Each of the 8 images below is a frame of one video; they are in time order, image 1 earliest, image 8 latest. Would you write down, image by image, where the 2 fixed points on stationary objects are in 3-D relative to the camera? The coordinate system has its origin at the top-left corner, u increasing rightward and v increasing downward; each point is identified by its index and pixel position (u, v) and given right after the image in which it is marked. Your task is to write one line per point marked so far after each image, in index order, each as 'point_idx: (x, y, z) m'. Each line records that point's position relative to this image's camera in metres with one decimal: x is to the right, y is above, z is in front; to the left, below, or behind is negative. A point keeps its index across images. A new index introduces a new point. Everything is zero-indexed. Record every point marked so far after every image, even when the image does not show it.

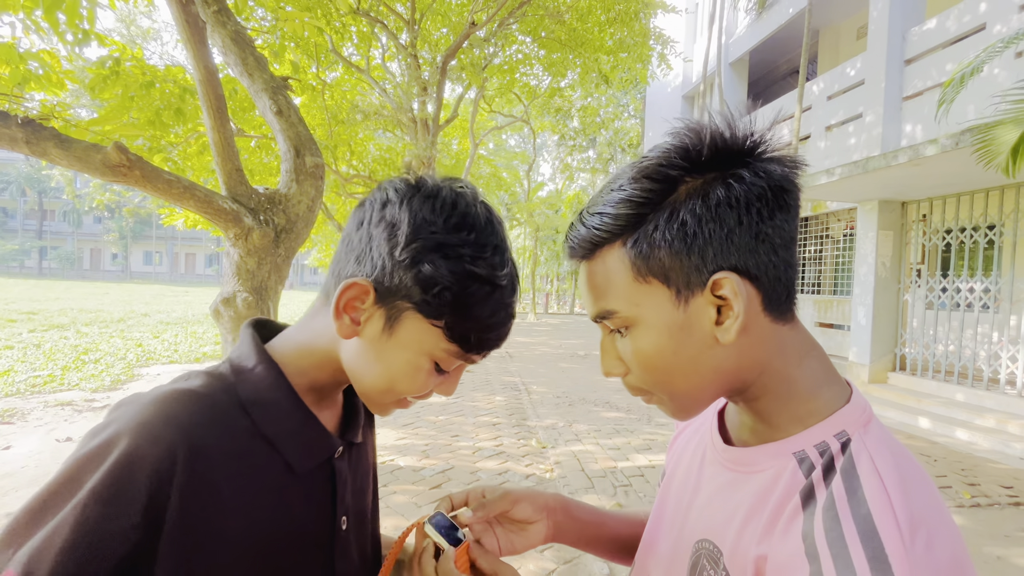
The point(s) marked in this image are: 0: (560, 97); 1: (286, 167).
0: (+1.1, +4.4, +10.4) m
1: (-1.8, +0.9, +3.6) m
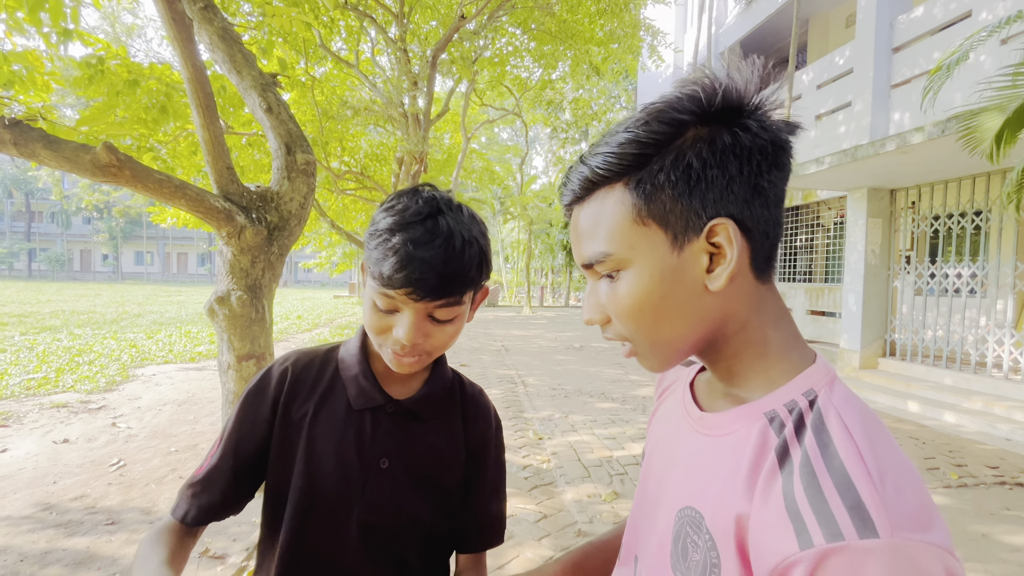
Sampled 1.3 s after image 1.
0: (+0.9, +4.5, +10.4) m
1: (-1.8, +1.0, +3.6) m
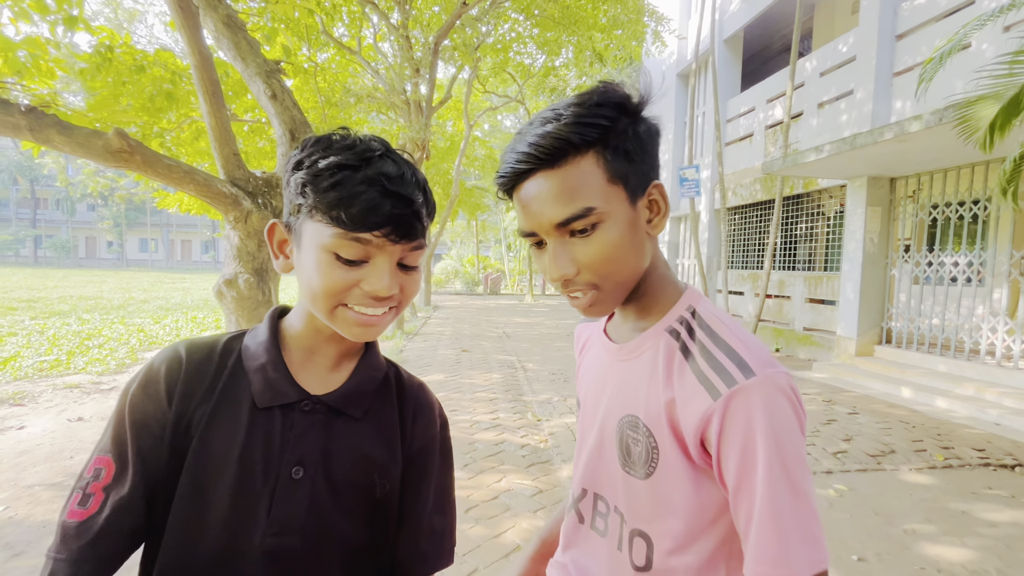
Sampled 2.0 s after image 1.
0: (+1.0, +4.8, +10.3) m
1: (-1.8, +1.1, +3.7) m
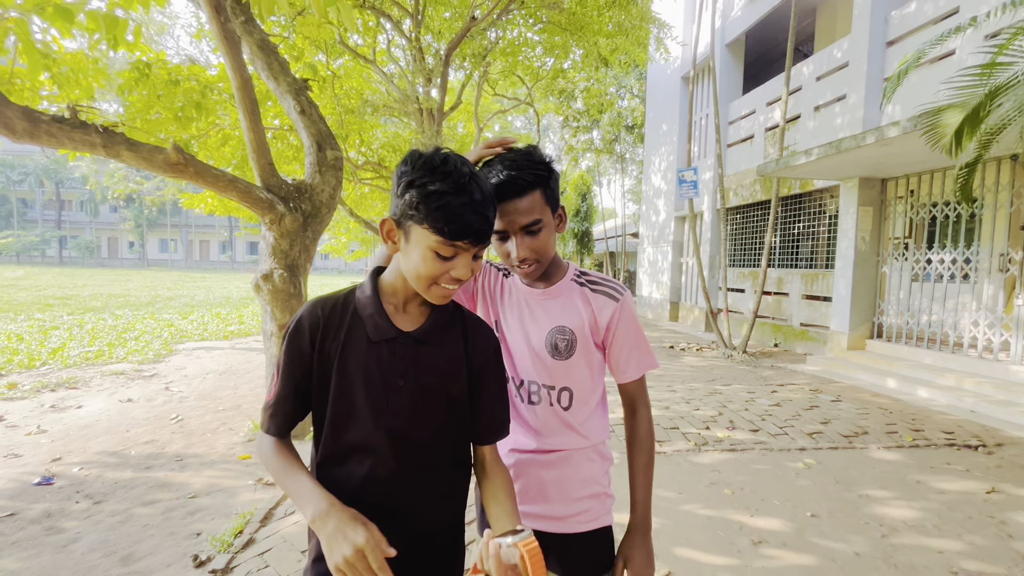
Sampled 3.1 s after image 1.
0: (+1.2, +4.9, +10.7) m
1: (-1.8, +1.1, +4.1) m
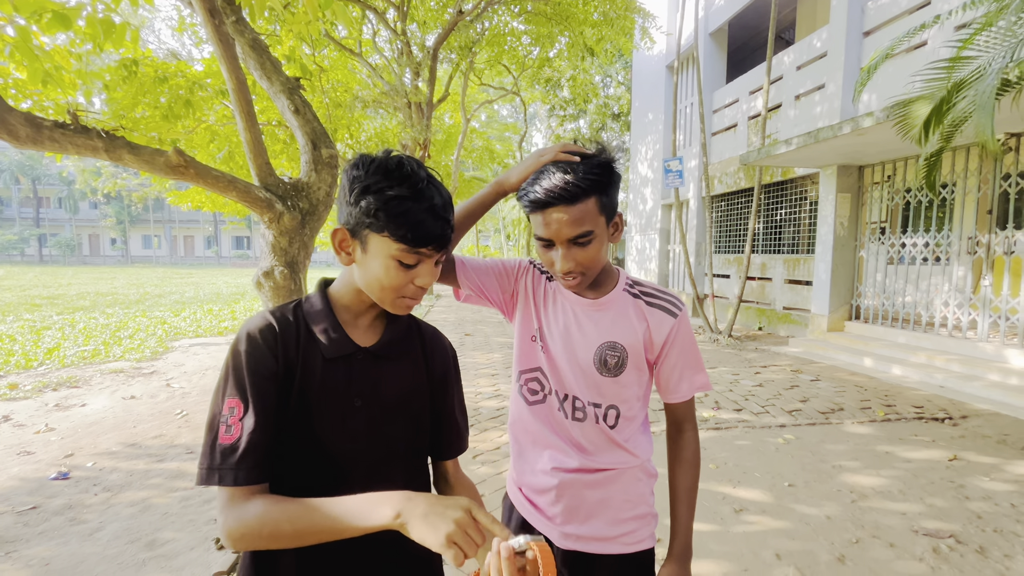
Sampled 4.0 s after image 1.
0: (+0.8, +5.1, +10.8) m
1: (-1.9, +1.2, +4.2) m
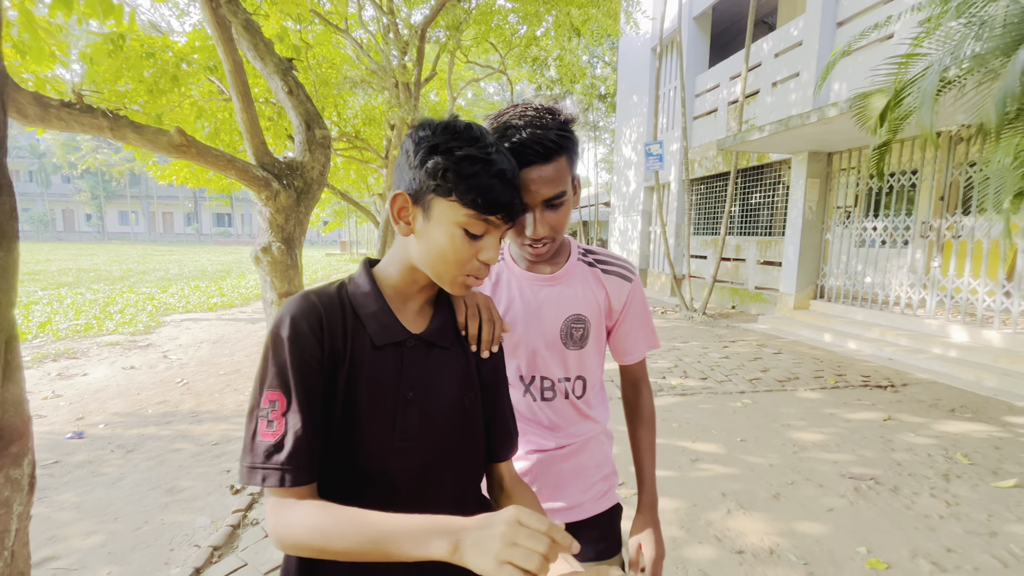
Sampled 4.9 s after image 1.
0: (+0.5, +5.6, +10.9) m
1: (-2.0, +1.4, +4.4) m
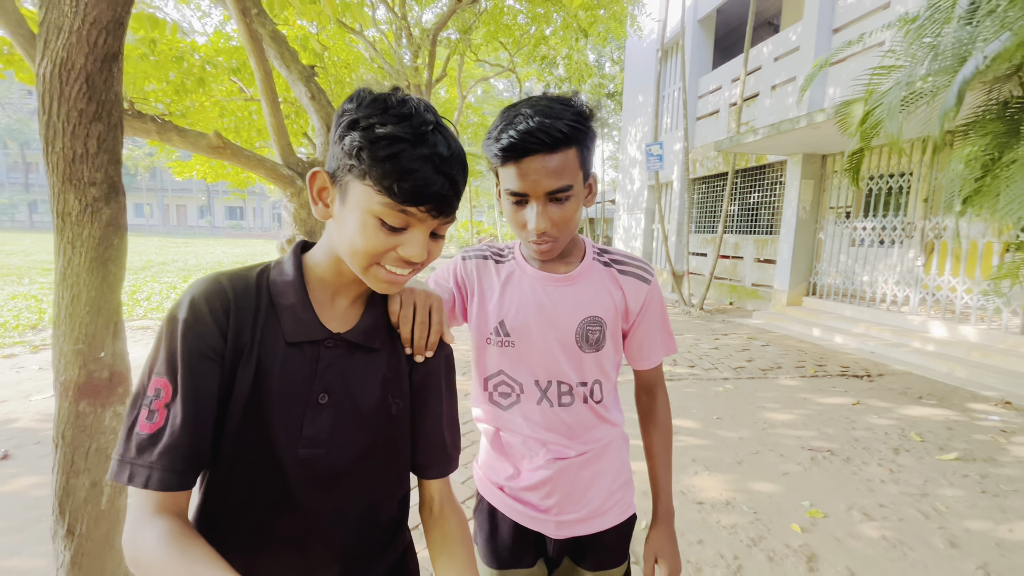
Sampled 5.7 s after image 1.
0: (+0.7, +5.7, +11.2) m
1: (-2.0, +1.5, +4.8) m
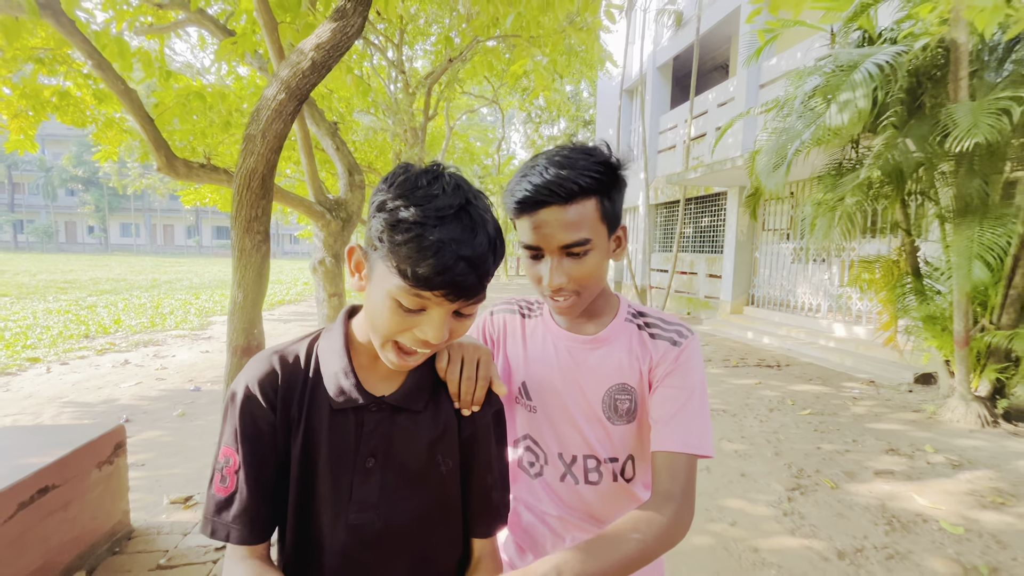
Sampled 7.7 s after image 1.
0: (+0.3, +5.4, +12.7) m
1: (-2.2, +1.4, +6.1) m
